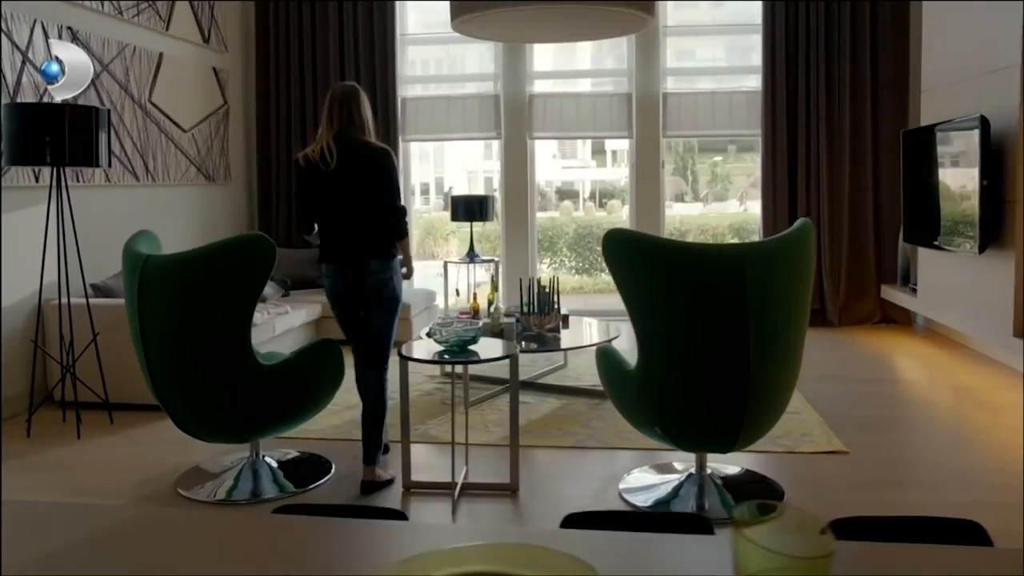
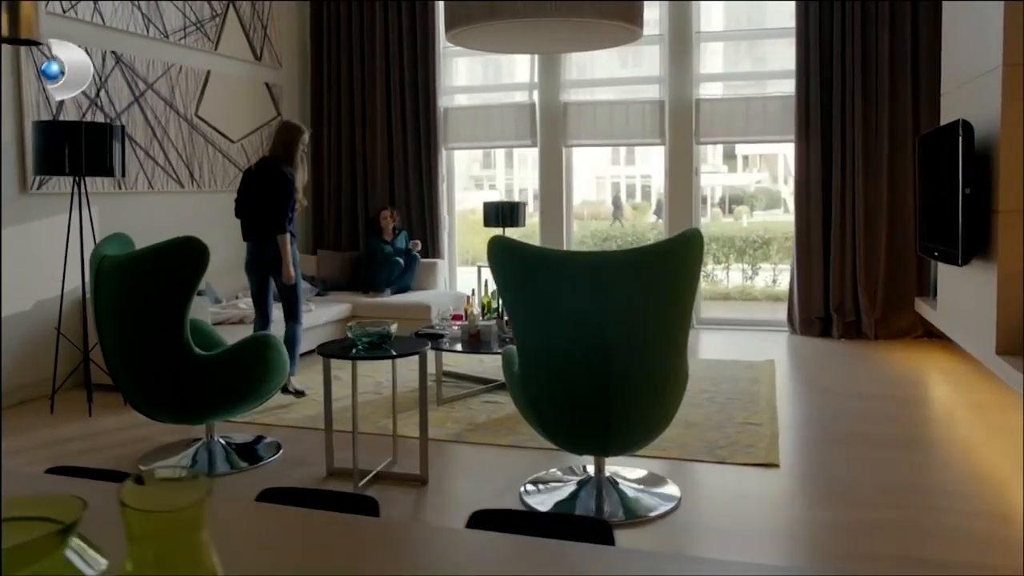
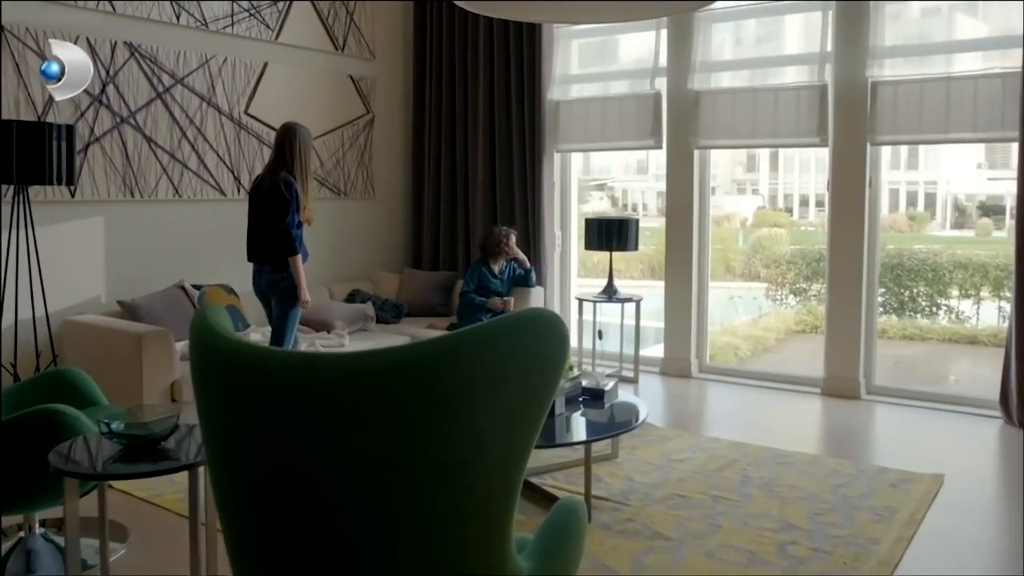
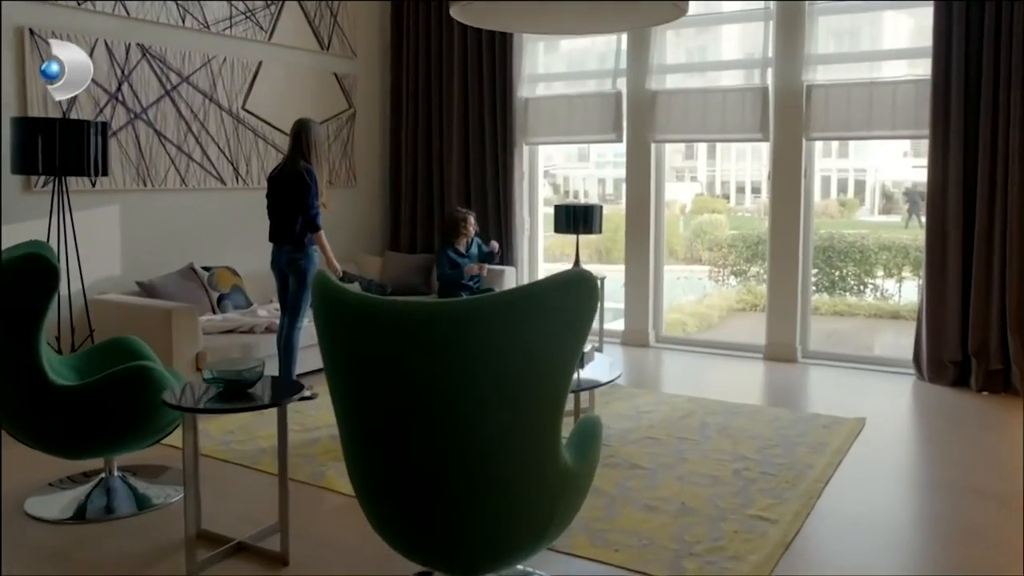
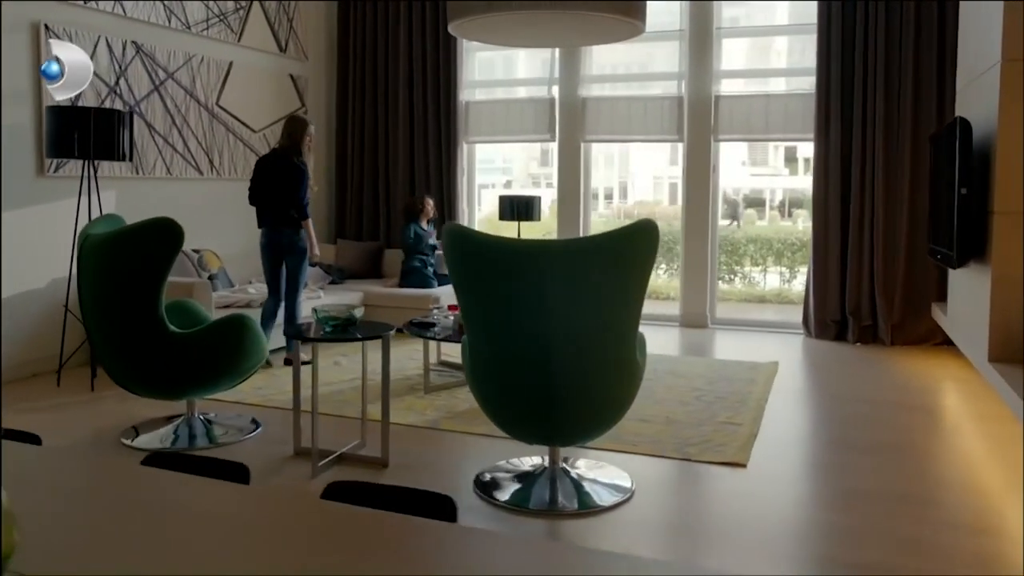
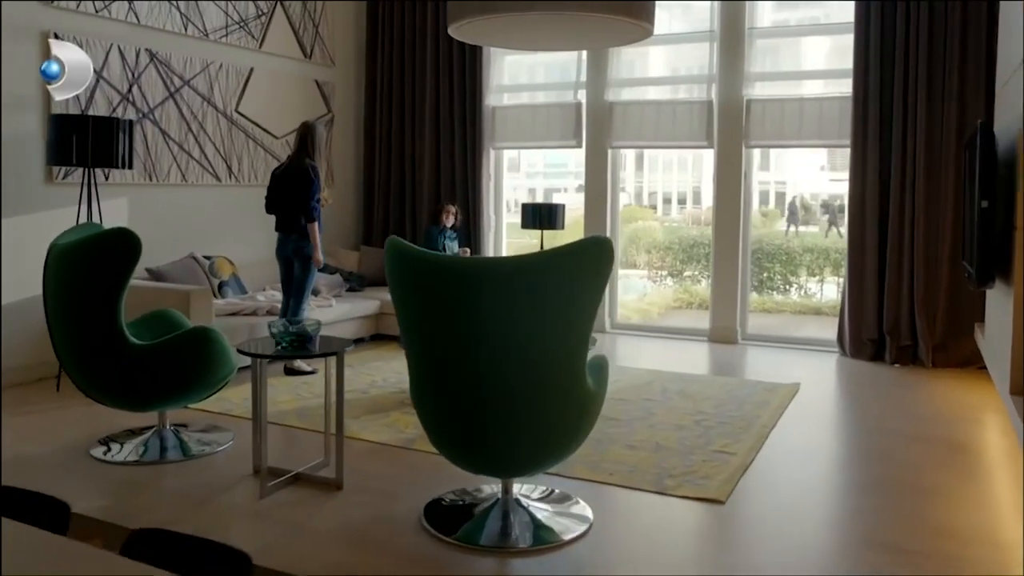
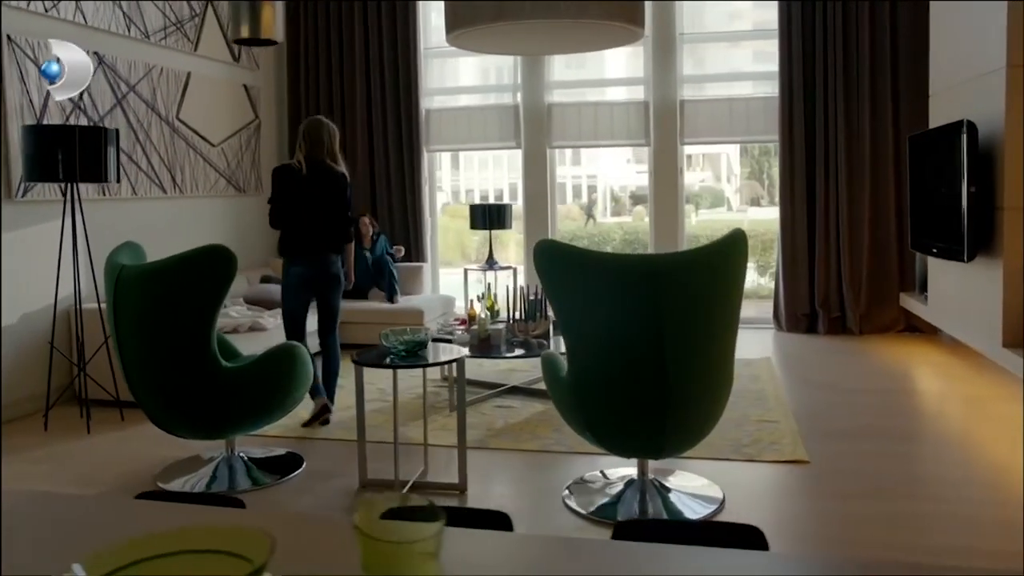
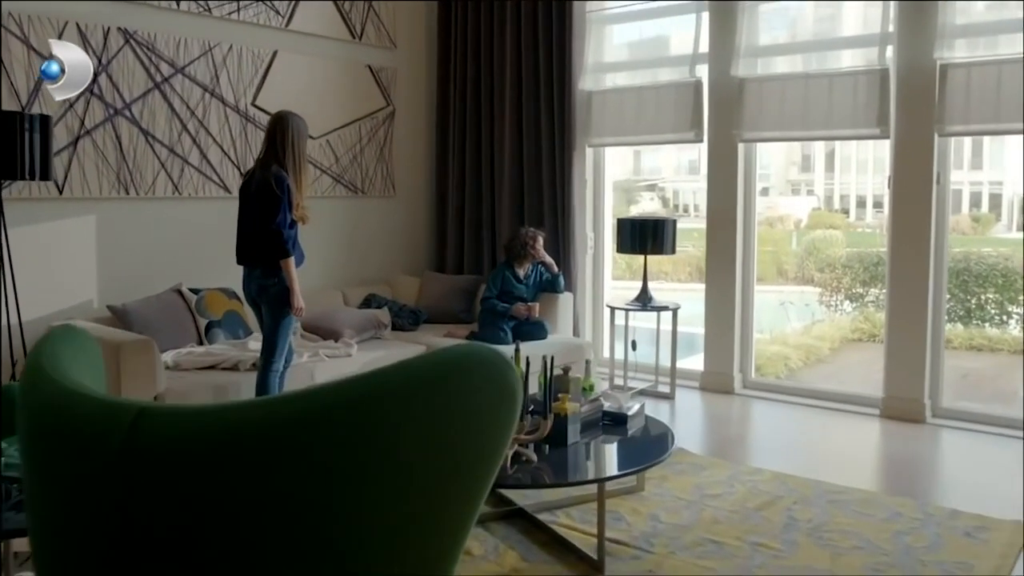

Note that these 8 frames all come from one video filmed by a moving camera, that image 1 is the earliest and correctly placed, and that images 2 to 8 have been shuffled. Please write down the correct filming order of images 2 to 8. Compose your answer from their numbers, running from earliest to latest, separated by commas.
7, 2, 5, 6, 4, 3, 8
